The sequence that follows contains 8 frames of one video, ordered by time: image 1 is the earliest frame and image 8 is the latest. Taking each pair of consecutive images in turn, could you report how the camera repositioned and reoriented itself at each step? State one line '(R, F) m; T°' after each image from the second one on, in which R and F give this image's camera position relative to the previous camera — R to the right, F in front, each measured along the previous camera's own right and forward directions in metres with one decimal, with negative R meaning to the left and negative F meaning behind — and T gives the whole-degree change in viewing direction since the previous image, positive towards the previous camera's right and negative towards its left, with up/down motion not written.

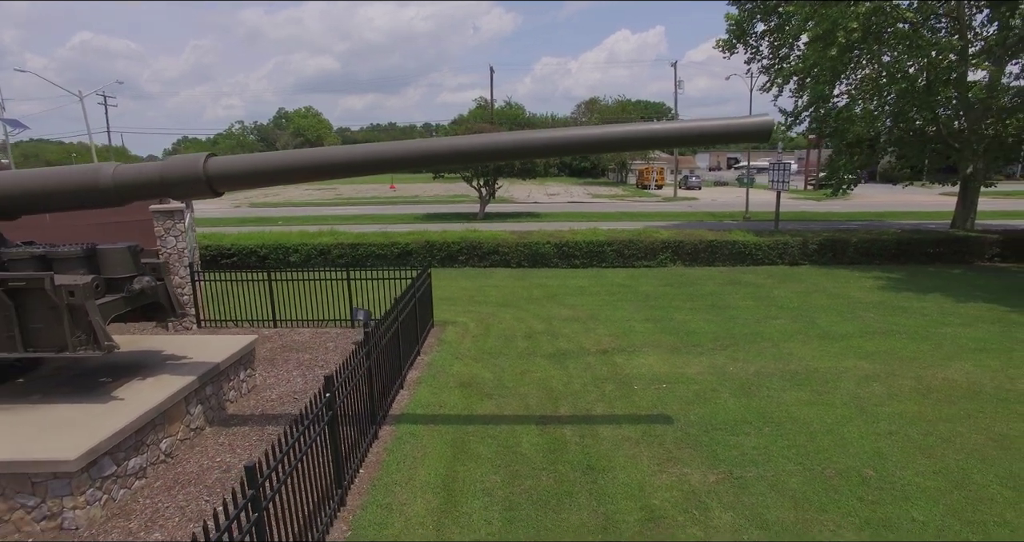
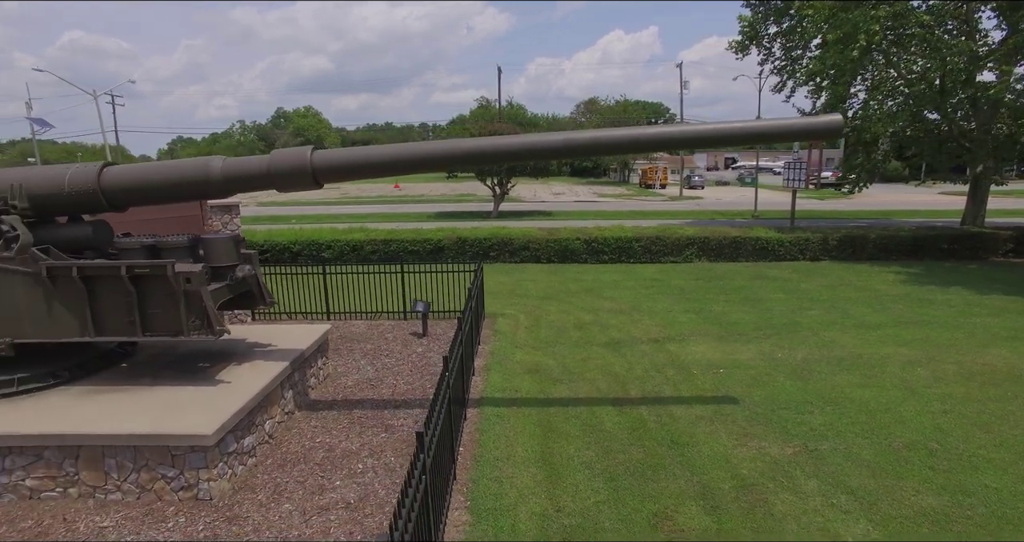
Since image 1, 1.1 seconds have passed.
(-0.9, -0.3) m; +1°
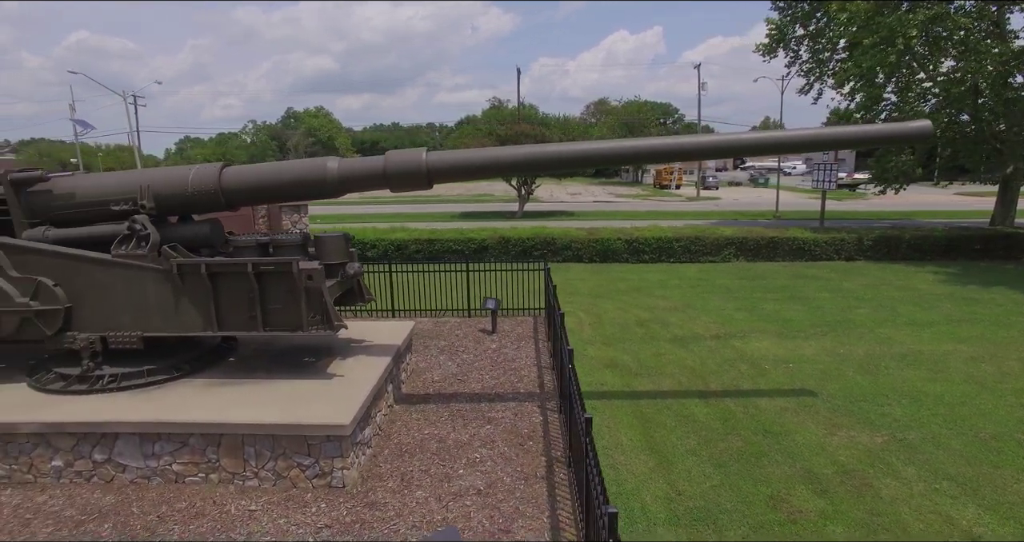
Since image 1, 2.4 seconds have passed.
(-1.0, -0.2) m; 0°
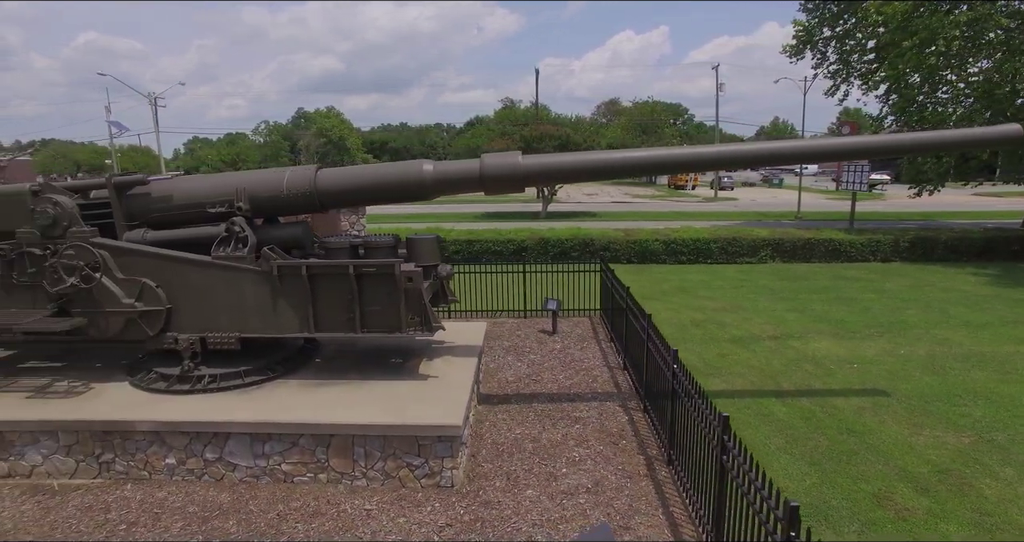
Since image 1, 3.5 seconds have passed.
(-0.9, -0.1) m; 0°
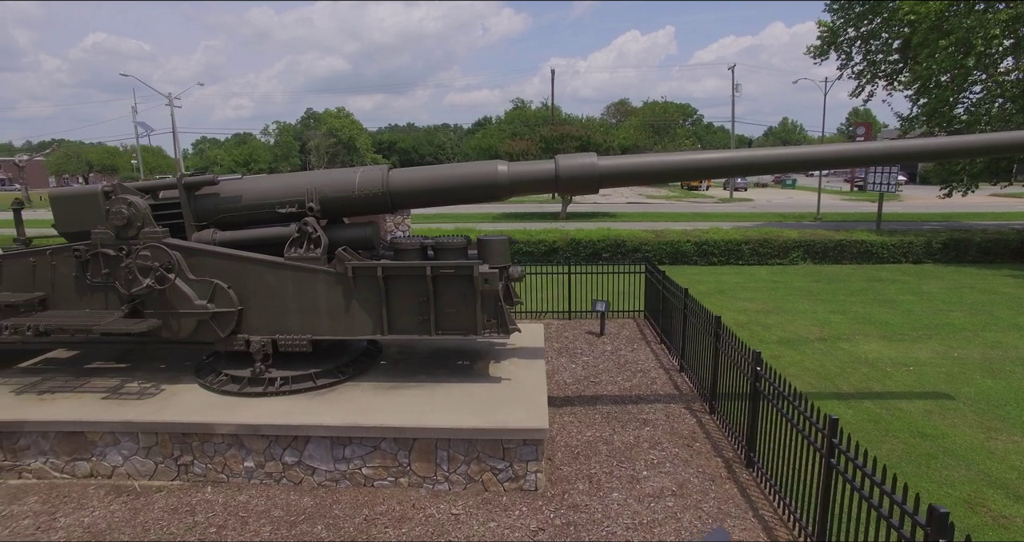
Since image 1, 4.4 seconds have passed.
(-0.7, 0.0) m; 0°
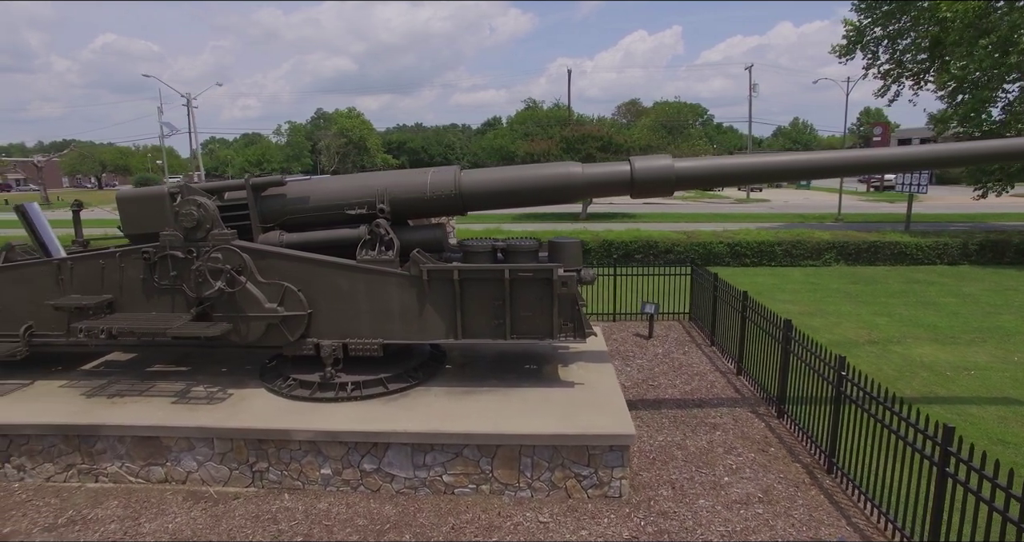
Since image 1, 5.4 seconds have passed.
(-0.7, +0.1) m; 0°
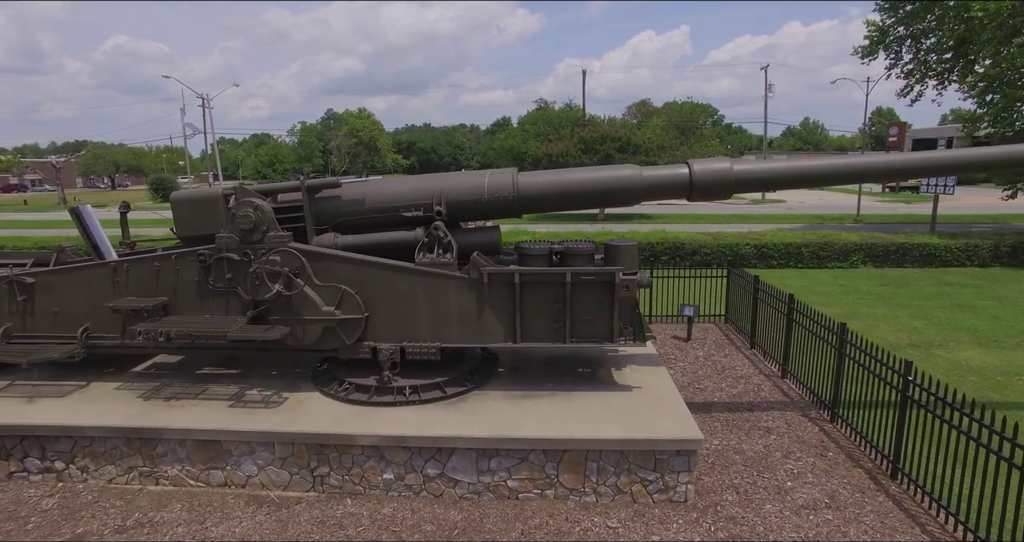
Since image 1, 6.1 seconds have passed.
(-0.5, 0.0) m; 0°
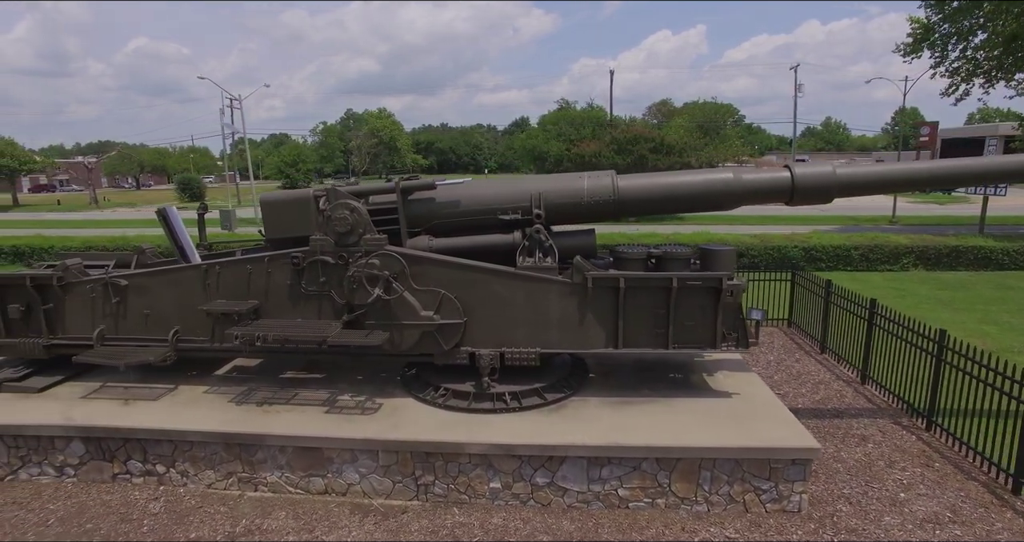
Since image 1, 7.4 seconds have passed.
(-0.8, +0.1) m; -1°
